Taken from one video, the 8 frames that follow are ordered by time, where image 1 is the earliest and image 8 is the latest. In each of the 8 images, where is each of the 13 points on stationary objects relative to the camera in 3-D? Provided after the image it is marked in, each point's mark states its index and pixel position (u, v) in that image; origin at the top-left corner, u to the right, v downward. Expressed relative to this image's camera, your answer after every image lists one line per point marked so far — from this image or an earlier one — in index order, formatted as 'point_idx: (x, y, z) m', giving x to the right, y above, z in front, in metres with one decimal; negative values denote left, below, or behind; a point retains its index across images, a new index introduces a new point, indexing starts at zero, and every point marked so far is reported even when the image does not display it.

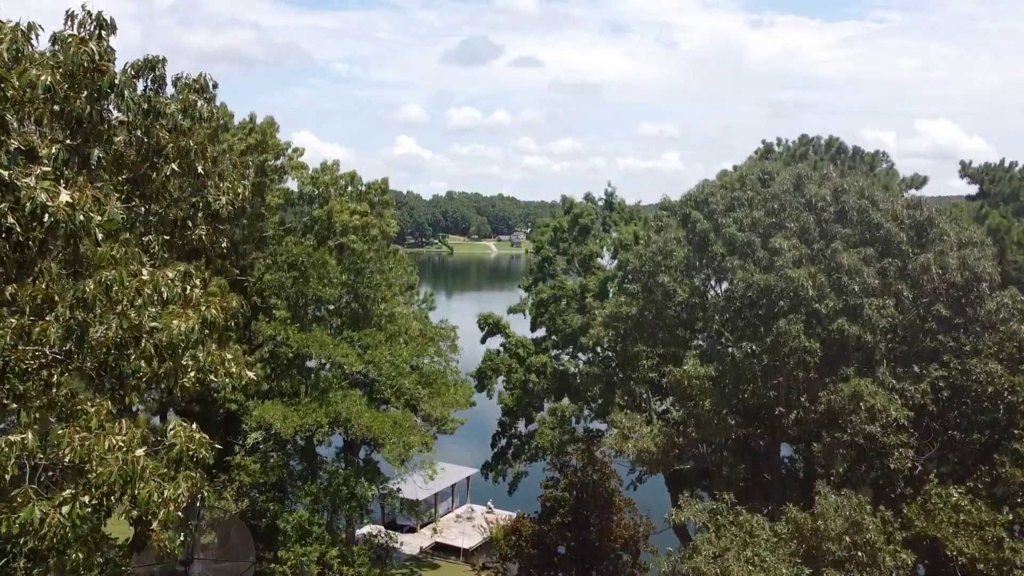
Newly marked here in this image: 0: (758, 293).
0: (+4.0, -0.1, +13.2) m
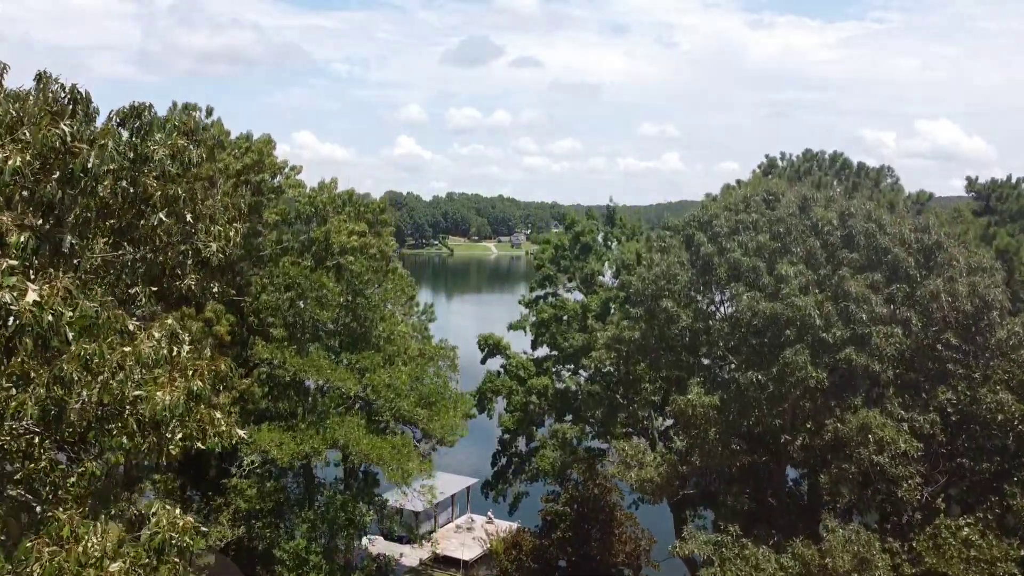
0: (+4.0, -0.6, +13.0) m
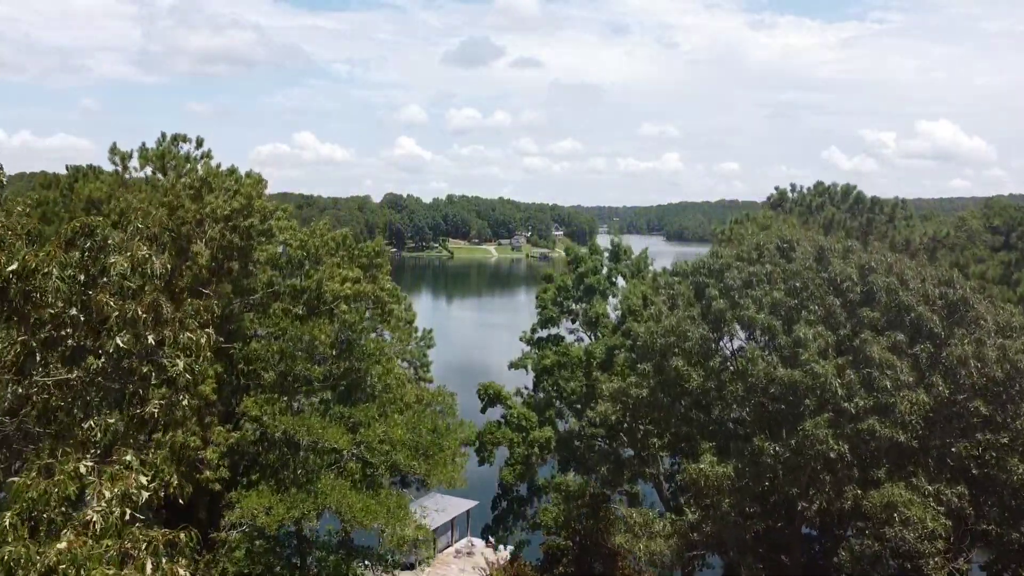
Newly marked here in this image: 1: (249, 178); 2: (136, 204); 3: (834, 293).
0: (+4.0, -1.5, +12.2) m
1: (-5.5, +2.3, +17.4) m
2: (-7.9, +1.8, +17.5) m
3: (+5.2, -0.1, +13.4) m
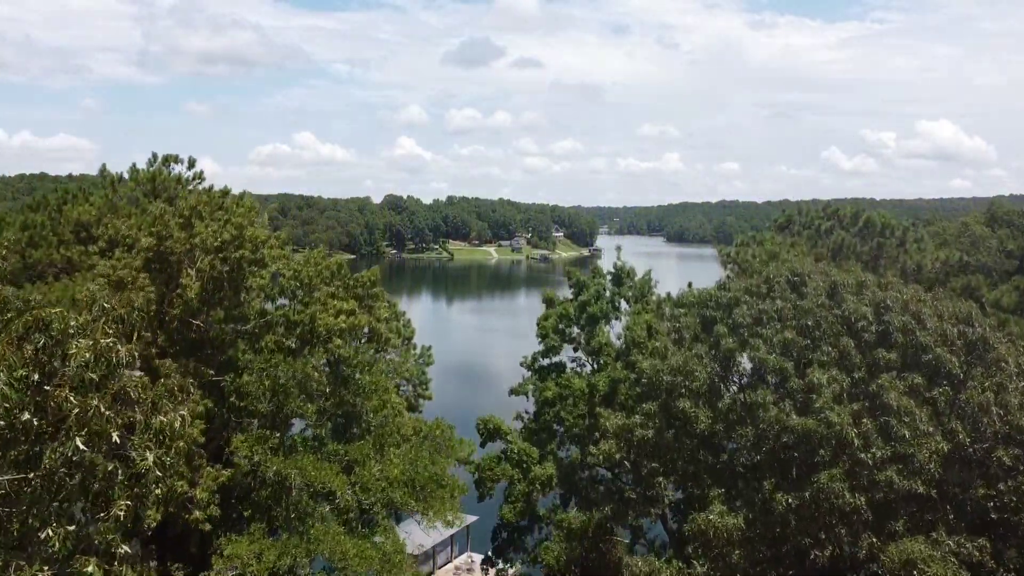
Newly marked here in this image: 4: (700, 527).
0: (+4.0, -2.1, +11.7) m
1: (-5.5, +1.6, +16.8) m
2: (-7.9, +1.2, +16.9) m
3: (+5.2, -0.7, +12.9) m
4: (+2.8, -3.5, +12.1) m
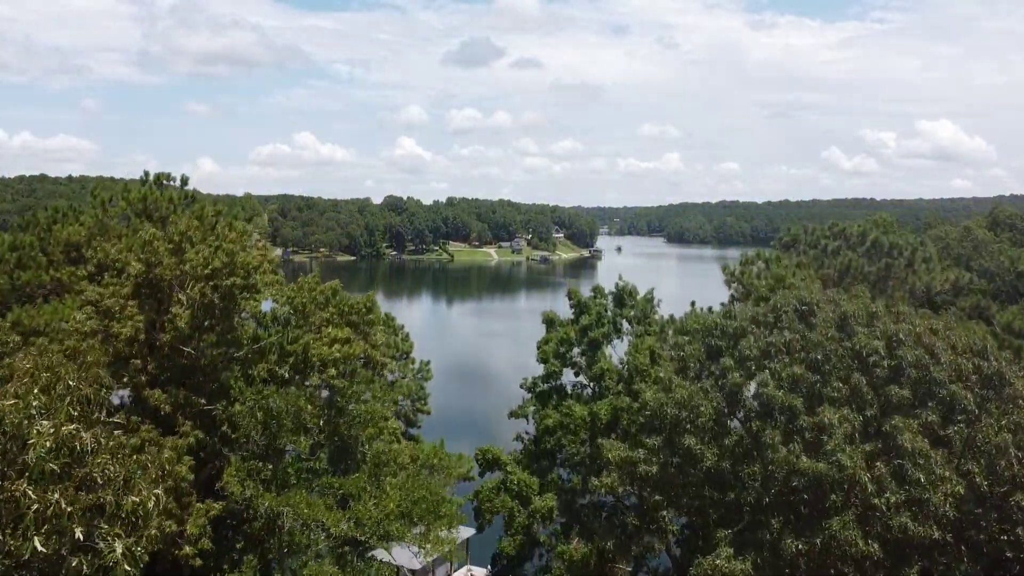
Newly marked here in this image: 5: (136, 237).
0: (+4.0, -2.6, +11.2) m
1: (-5.5, +1.1, +16.4) m
2: (-8.0, +0.7, +16.5) m
3: (+5.2, -1.2, +12.4) m
4: (+2.8, -4.0, +11.7) m
5: (-7.9, +1.1, +17.2) m
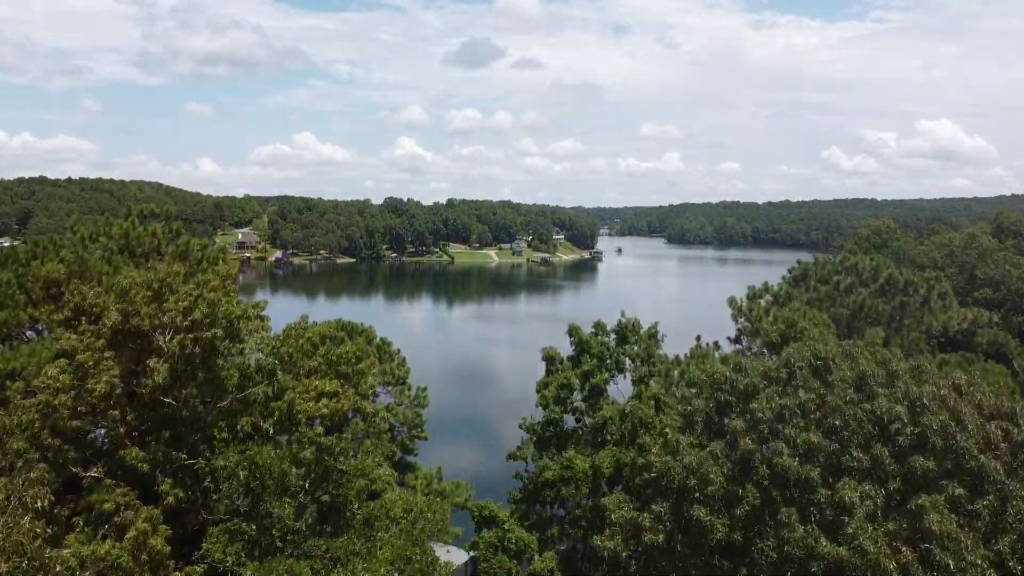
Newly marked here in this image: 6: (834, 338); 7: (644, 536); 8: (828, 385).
0: (+4.0, -3.5, +10.4) m
1: (-5.6, +0.3, +15.6) m
2: (-8.0, -0.2, +15.7) m
3: (+5.2, -2.1, +11.6) m
4: (+2.7, -4.9, +10.9) m
5: (-7.9, +0.2, +16.4) m
6: (+5.7, -0.9, +14.6) m
7: (+2.0, -3.8, +12.7) m
8: (+4.8, -1.5, +12.5) m
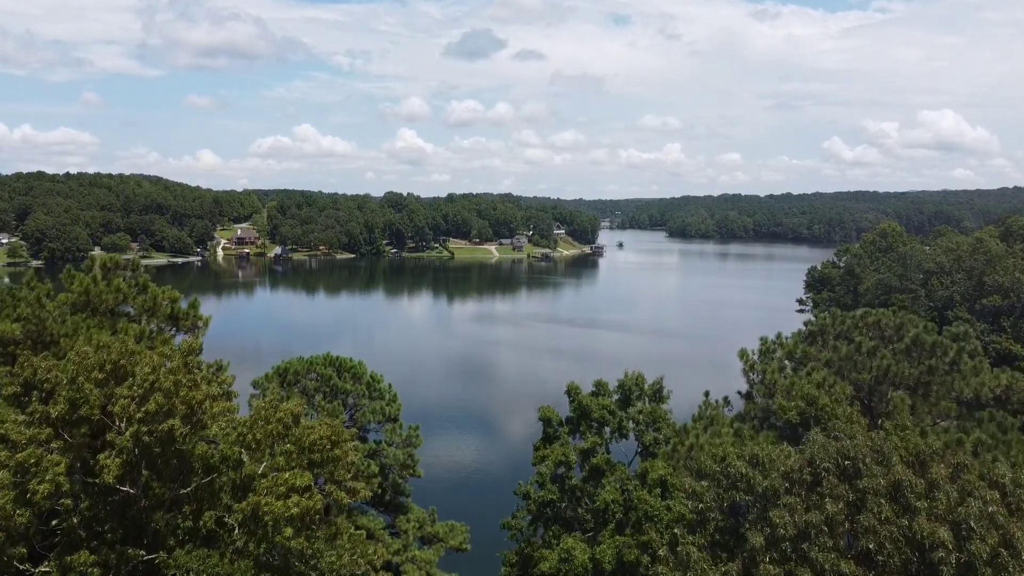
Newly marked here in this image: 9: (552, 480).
0: (+3.8, -4.8, +9.0) m
1: (-5.7, -1.0, +14.2) m
2: (-8.1, -1.5, +14.3) m
3: (+5.0, -3.4, +10.2) m
4: (+2.6, -6.2, +9.5) m
5: (-8.1, -1.1, +15.0) m
6: (+5.6, -2.2, +13.2) m
7: (+1.9, -5.2, +11.3) m
8: (+4.7, -2.8, +11.1) m
9: (+0.8, -3.6, +15.6) m
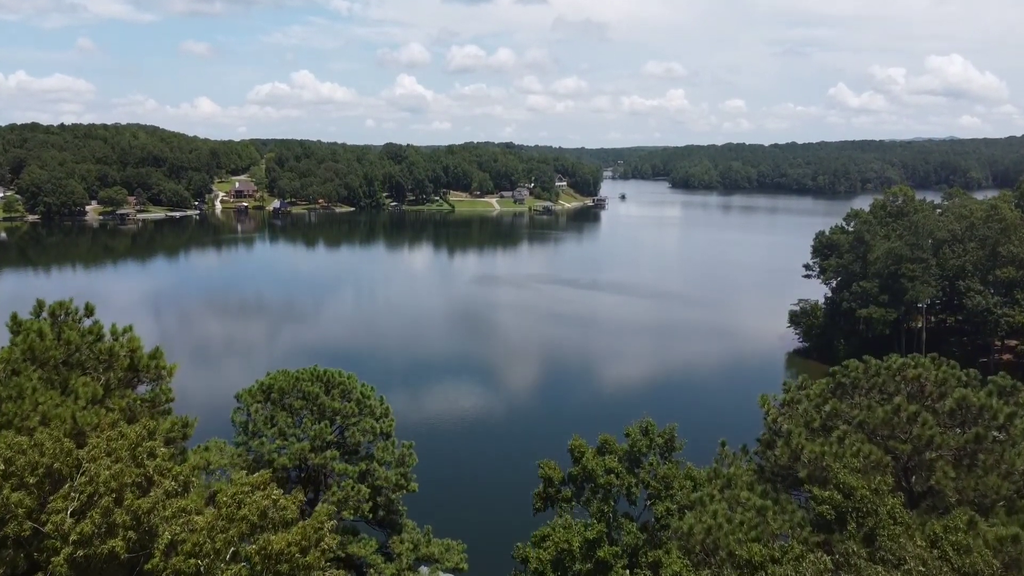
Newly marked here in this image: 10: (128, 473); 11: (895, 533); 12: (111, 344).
0: (+3.8, -6.3, +7.5) m
1: (-5.8, -2.2, +12.4) m
2: (-8.2, -2.6, +12.6) m
3: (+5.0, -4.8, +8.6) m
4: (+2.5, -7.7, +8.0) m
5: (-8.1, -2.2, +13.3) m
6: (+5.5, -3.4, +11.4) m
7: (+1.8, -6.5, +9.8) m
8: (+4.6, -4.2, +9.4) m
9: (+0.7, -4.7, +13.9) m
10: (-5.5, -2.5, +11.9) m
11: (+5.4, -3.4, +11.5) m
12: (-8.0, -1.0, +16.6) m
